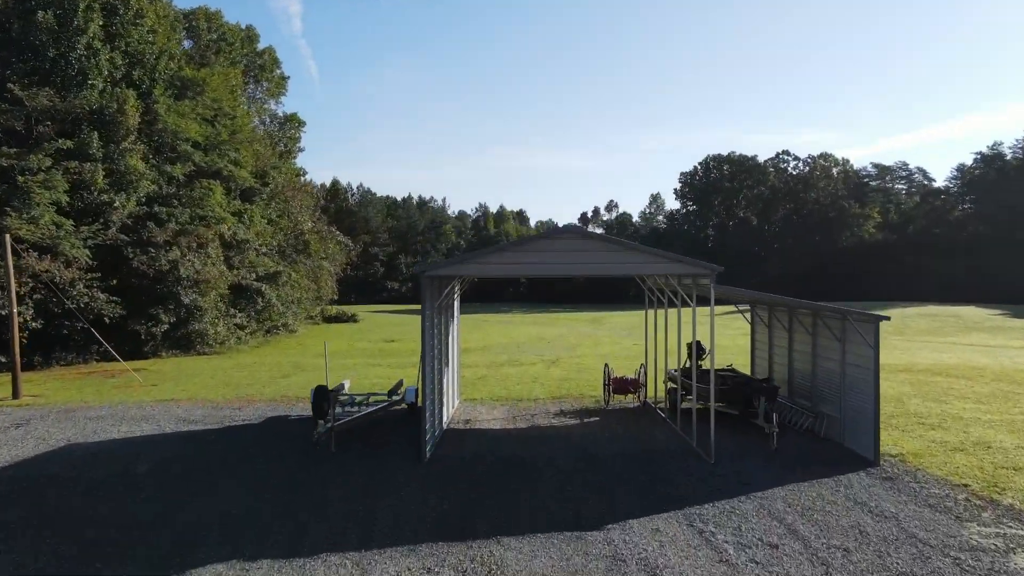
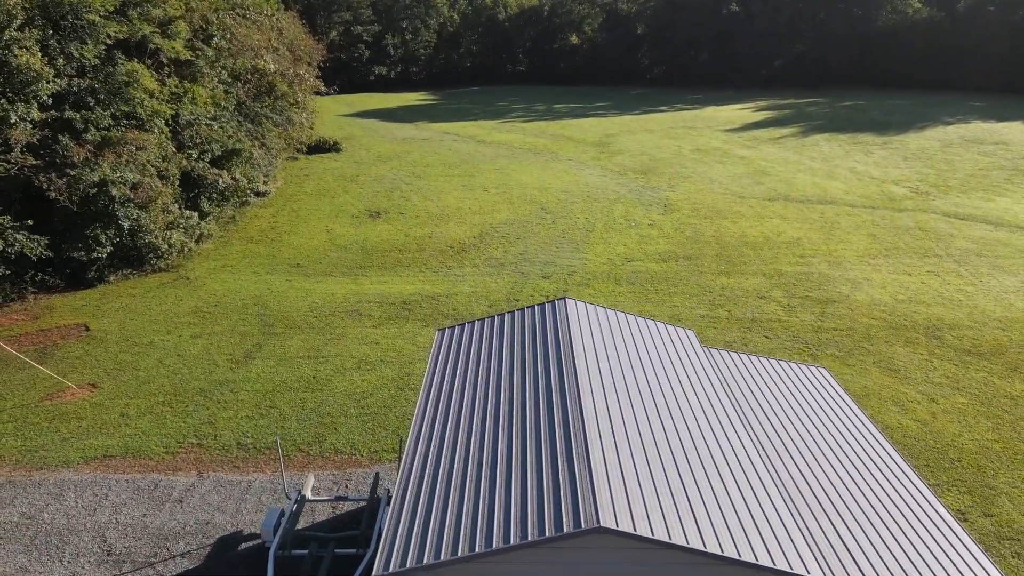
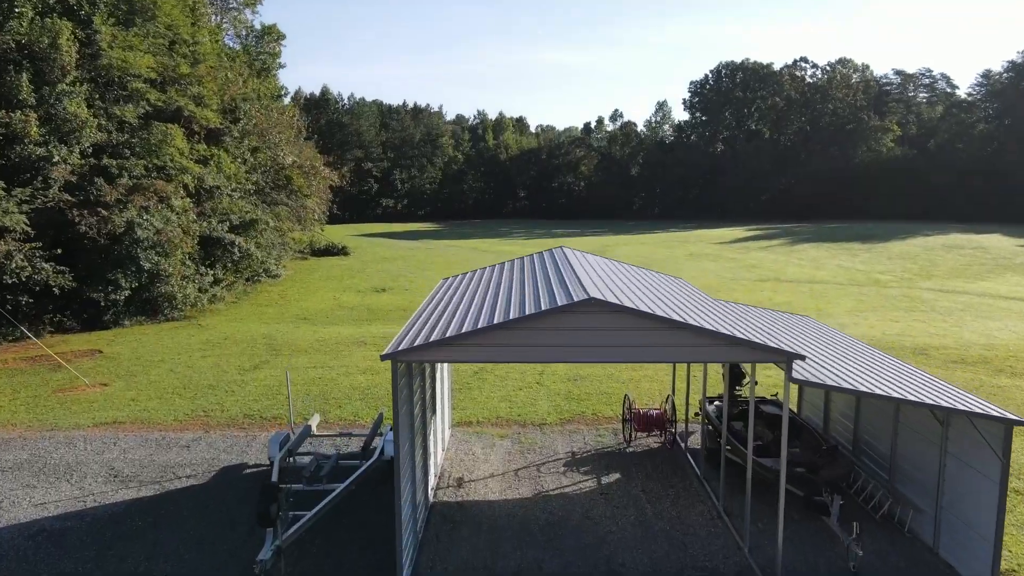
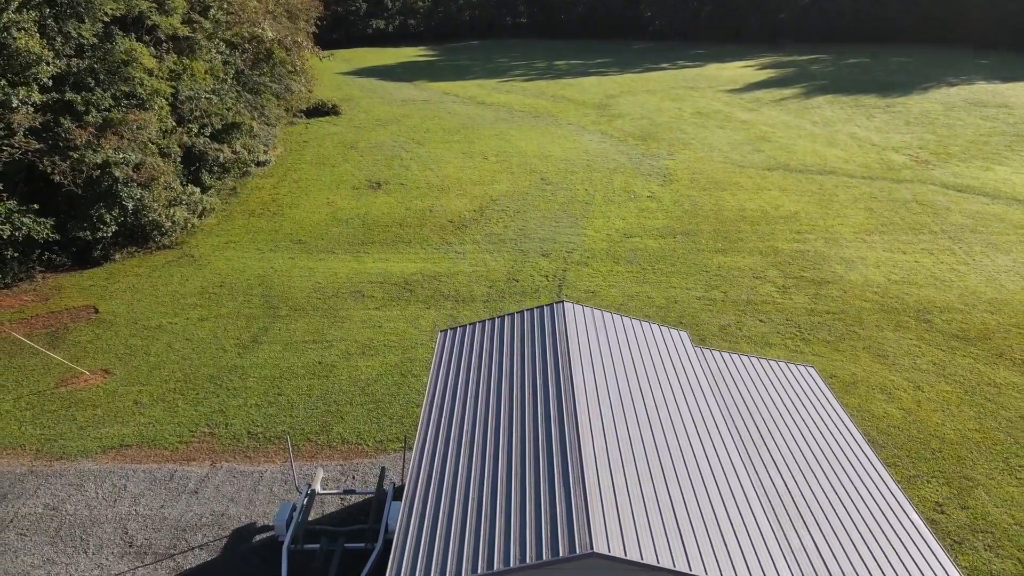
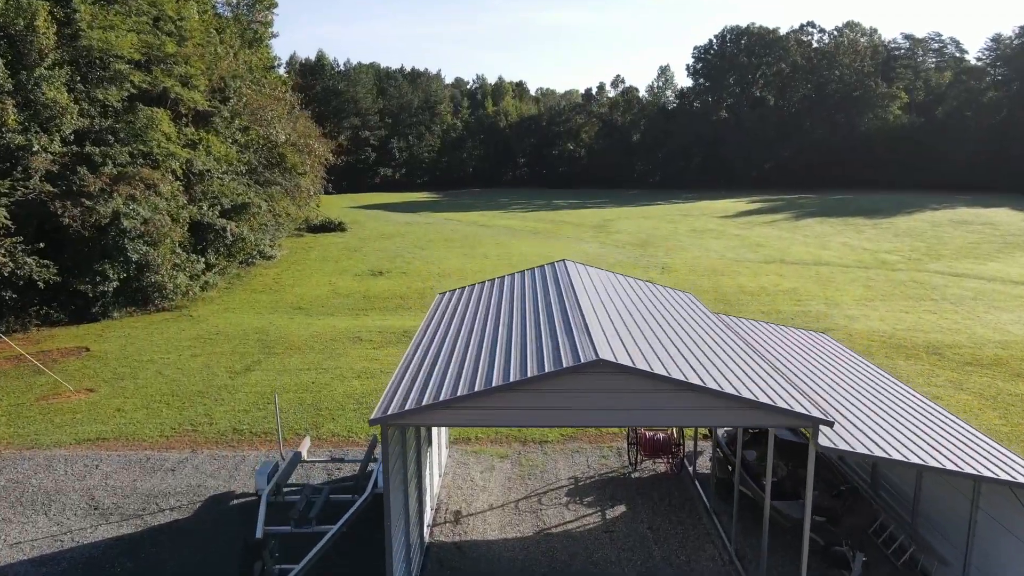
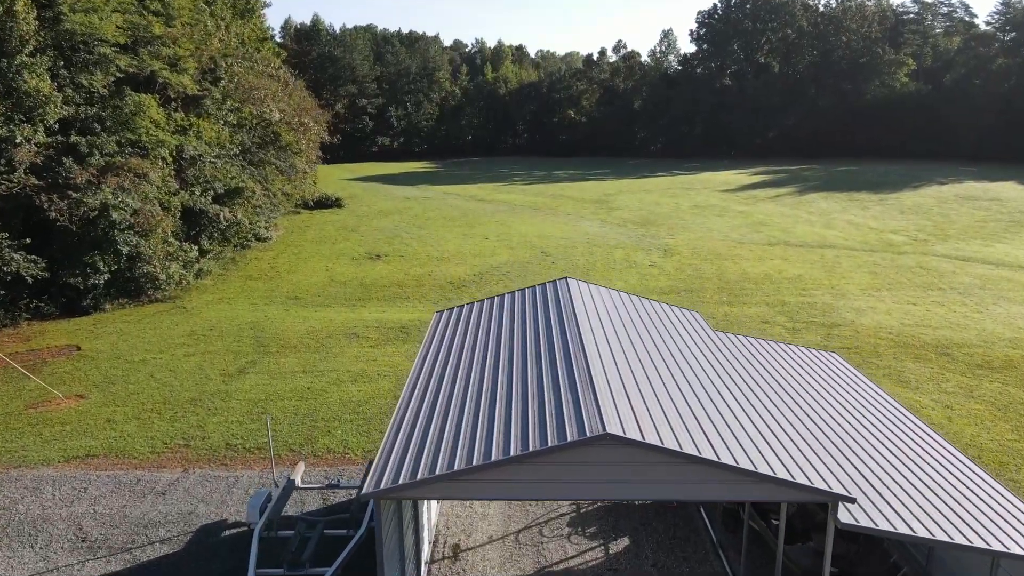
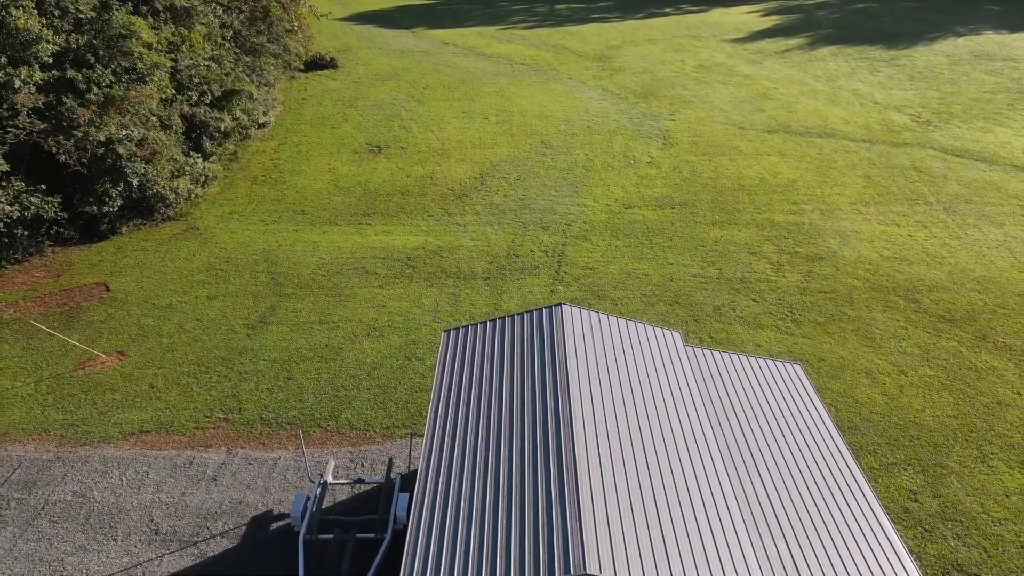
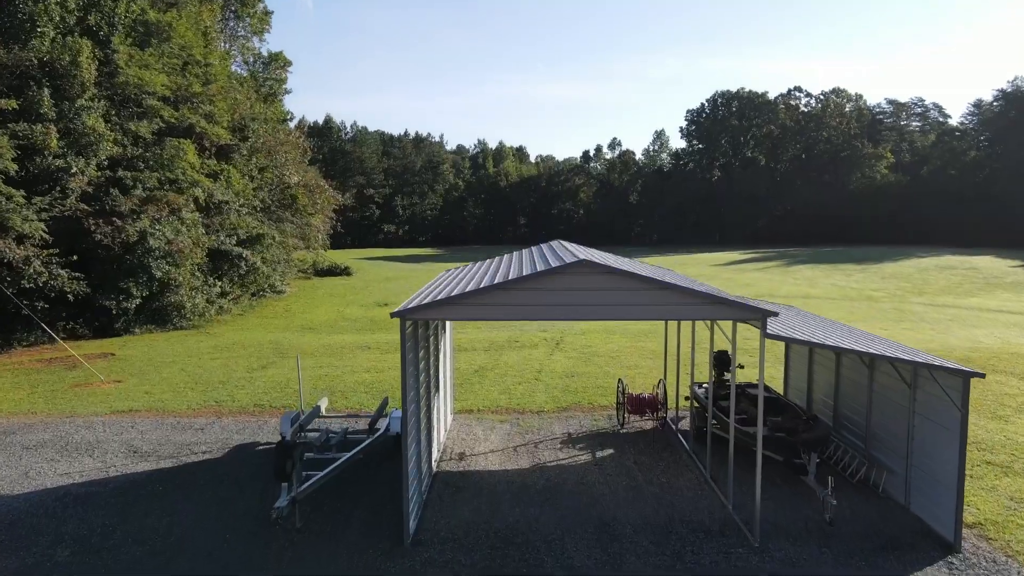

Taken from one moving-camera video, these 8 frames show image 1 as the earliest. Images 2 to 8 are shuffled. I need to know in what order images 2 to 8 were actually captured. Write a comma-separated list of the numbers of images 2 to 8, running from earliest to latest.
8, 3, 5, 6, 2, 4, 7
